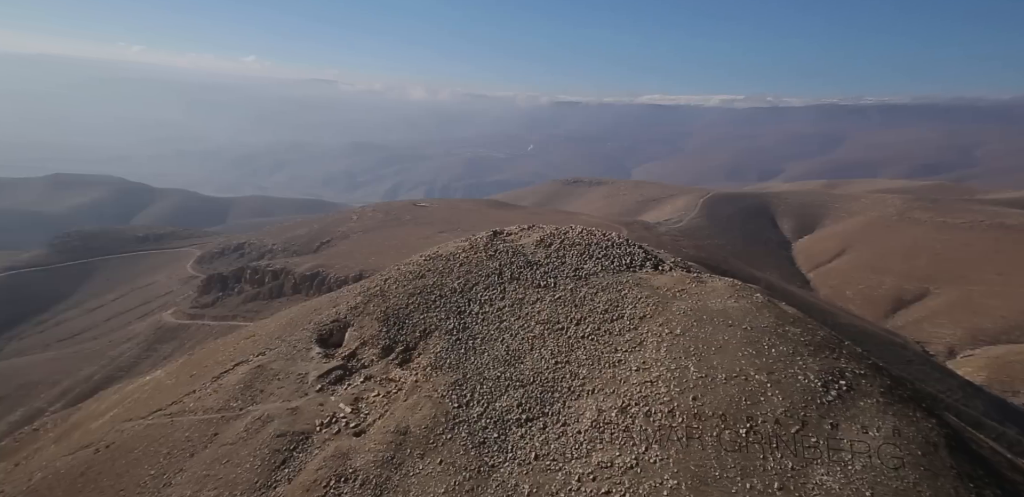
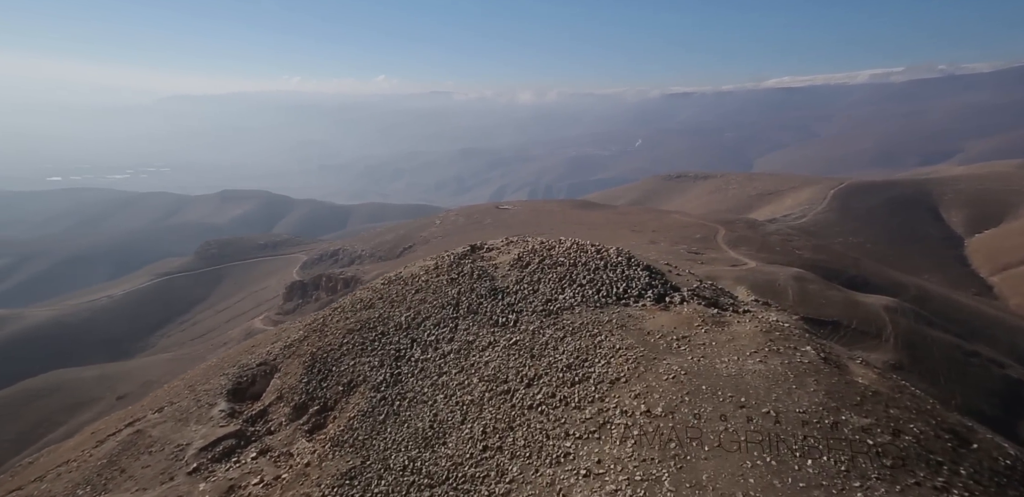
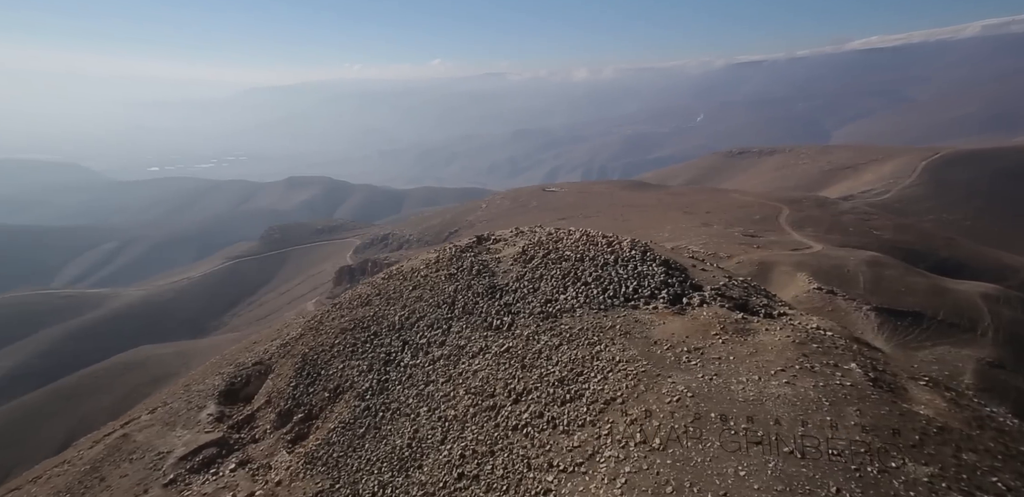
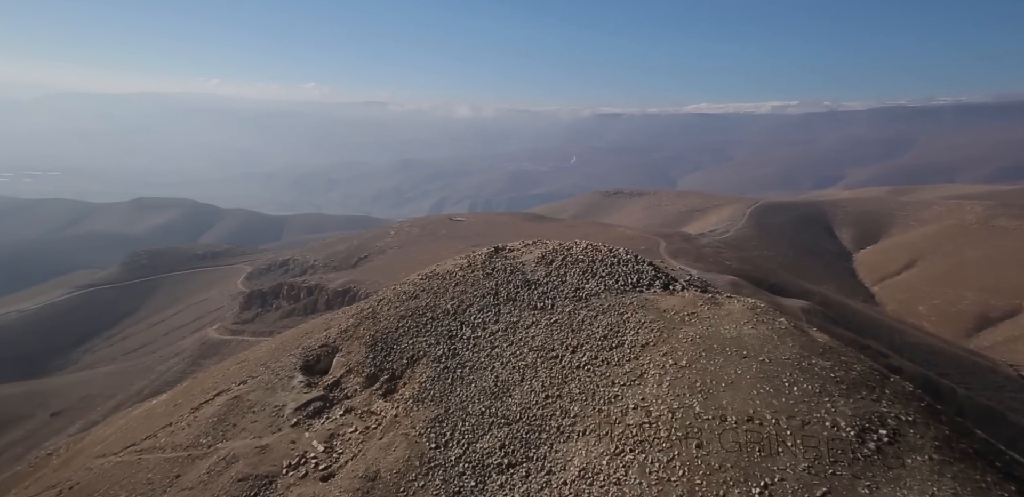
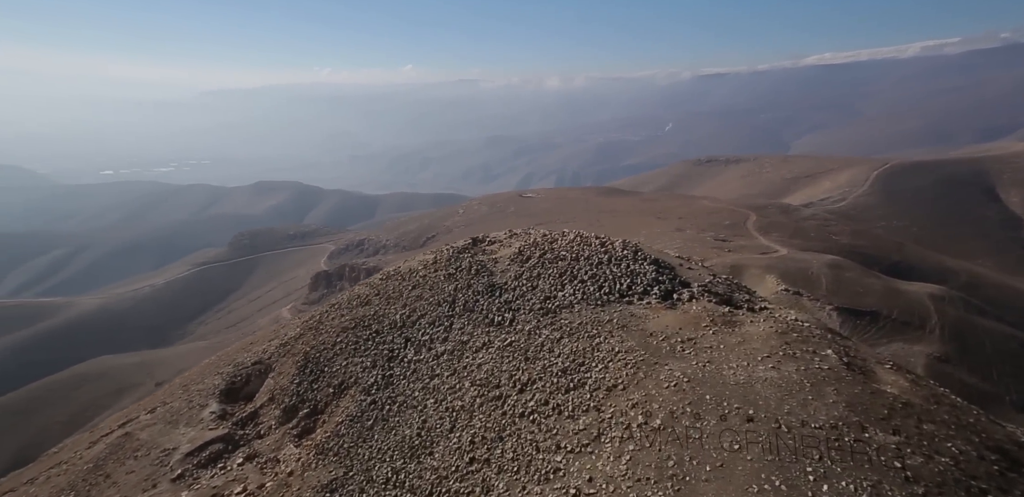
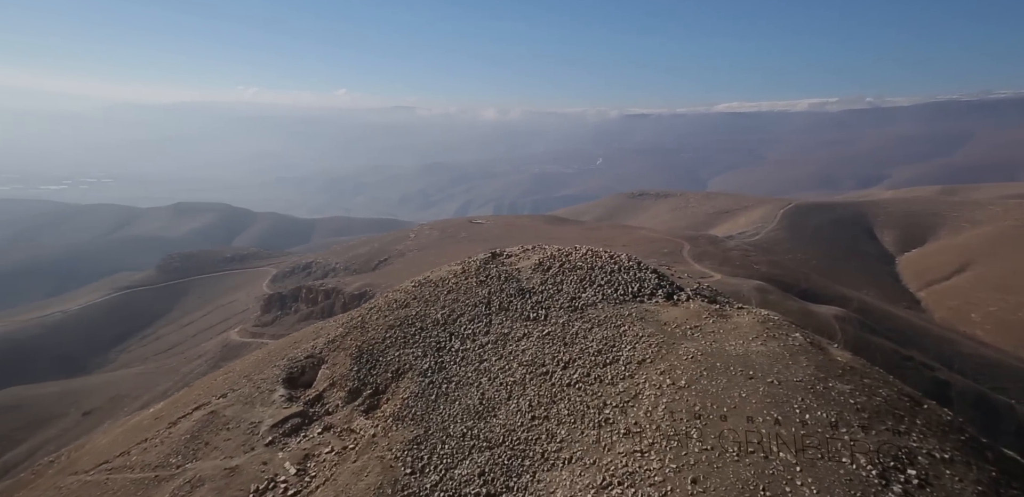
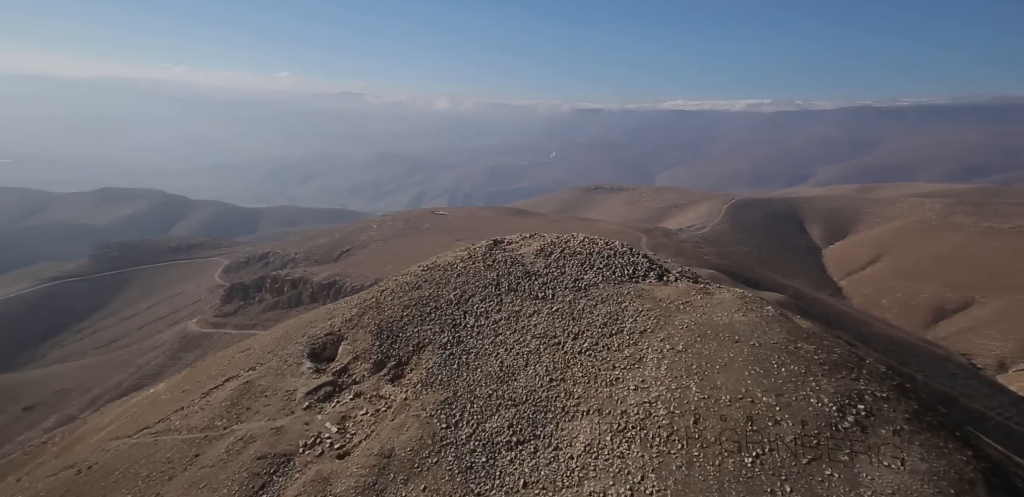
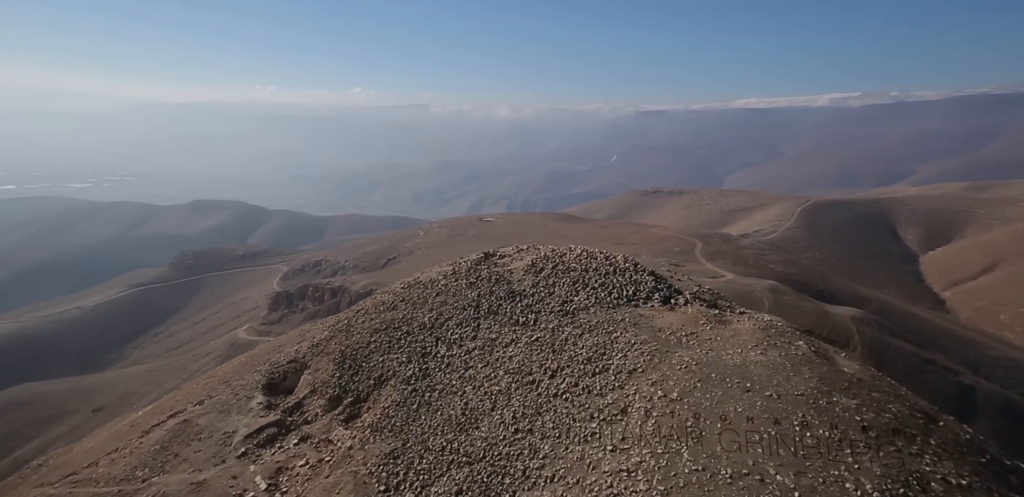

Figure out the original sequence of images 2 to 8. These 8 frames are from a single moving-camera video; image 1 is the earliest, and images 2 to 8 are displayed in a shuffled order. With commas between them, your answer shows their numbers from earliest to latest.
7, 4, 6, 8, 2, 5, 3
